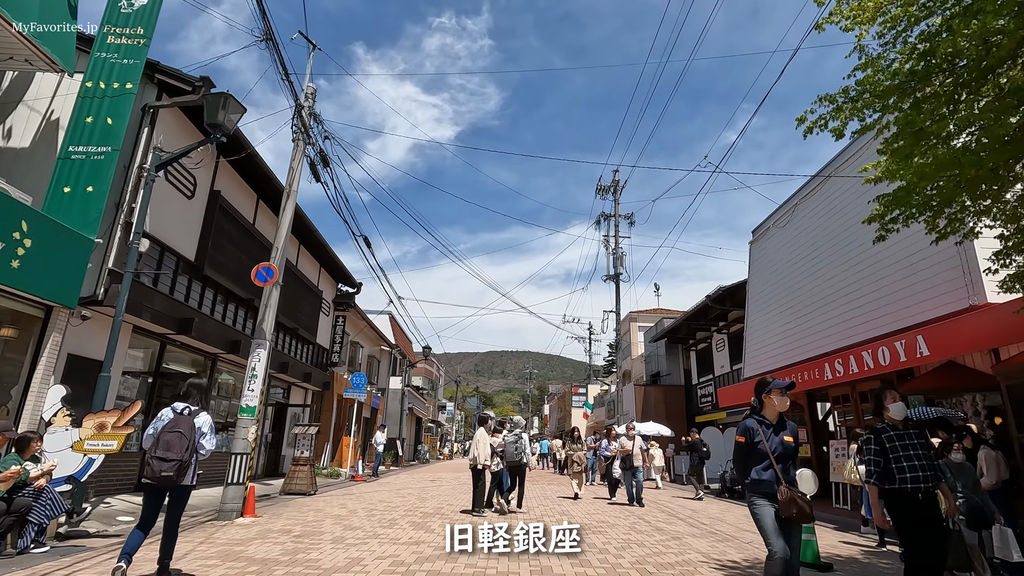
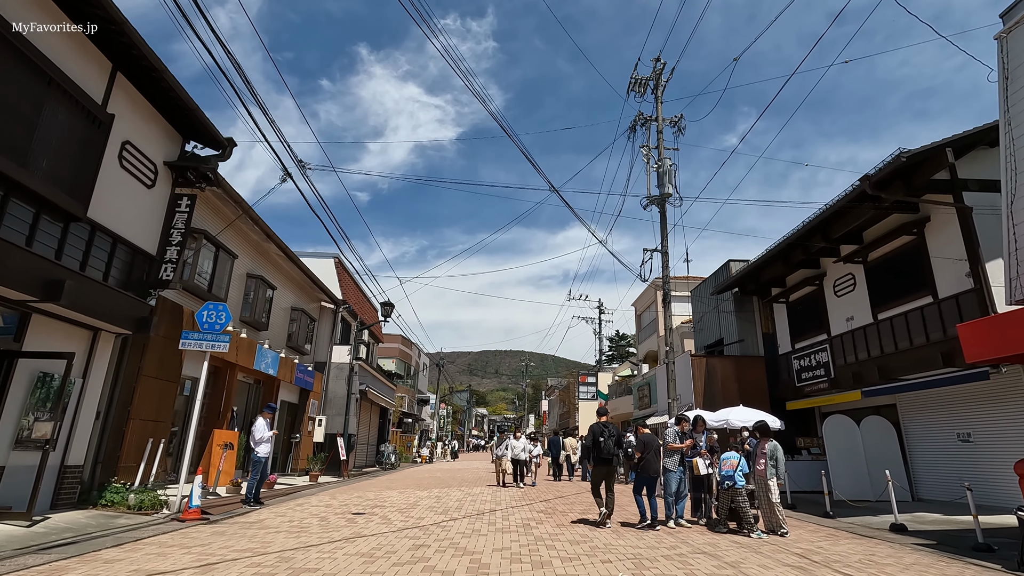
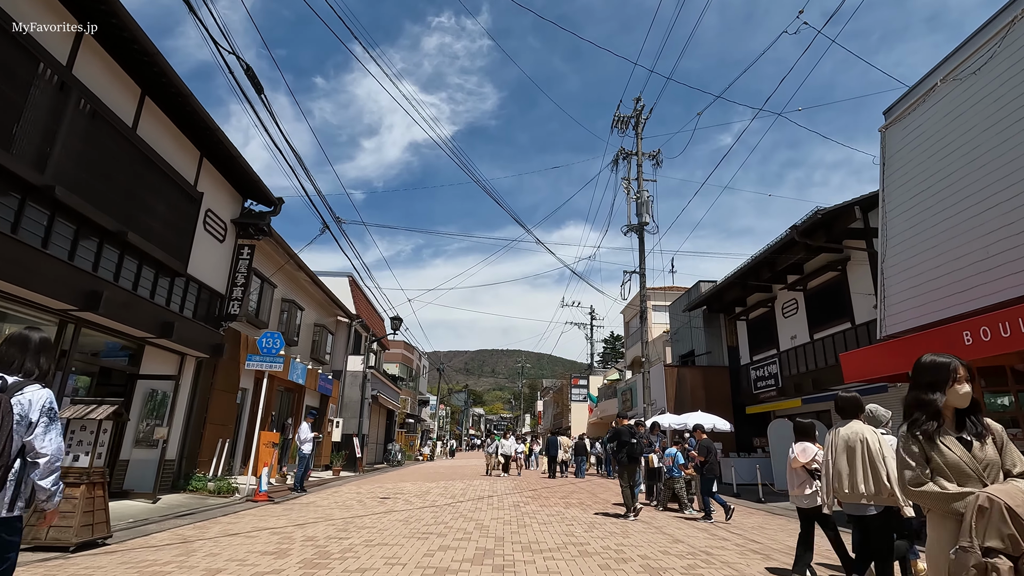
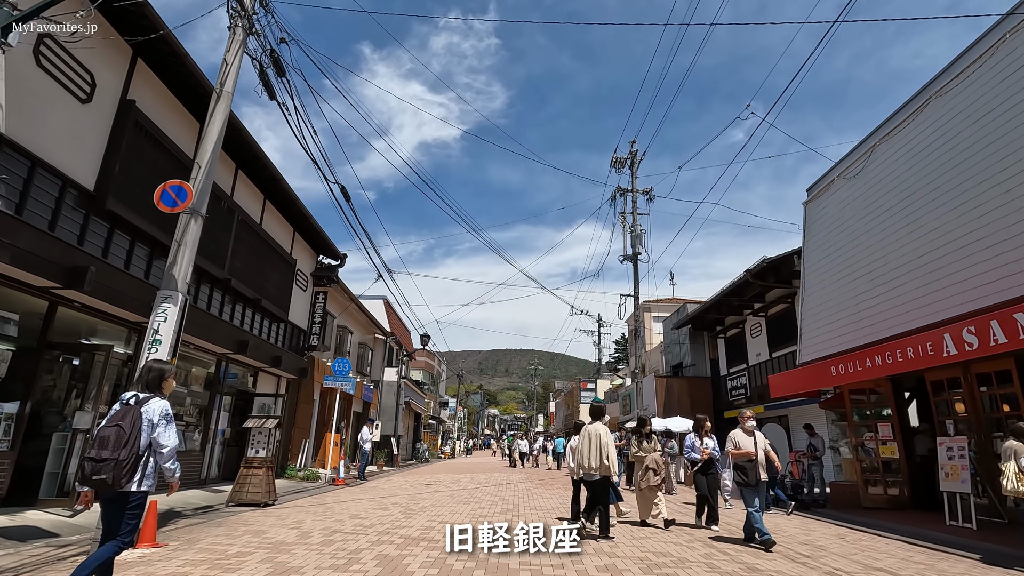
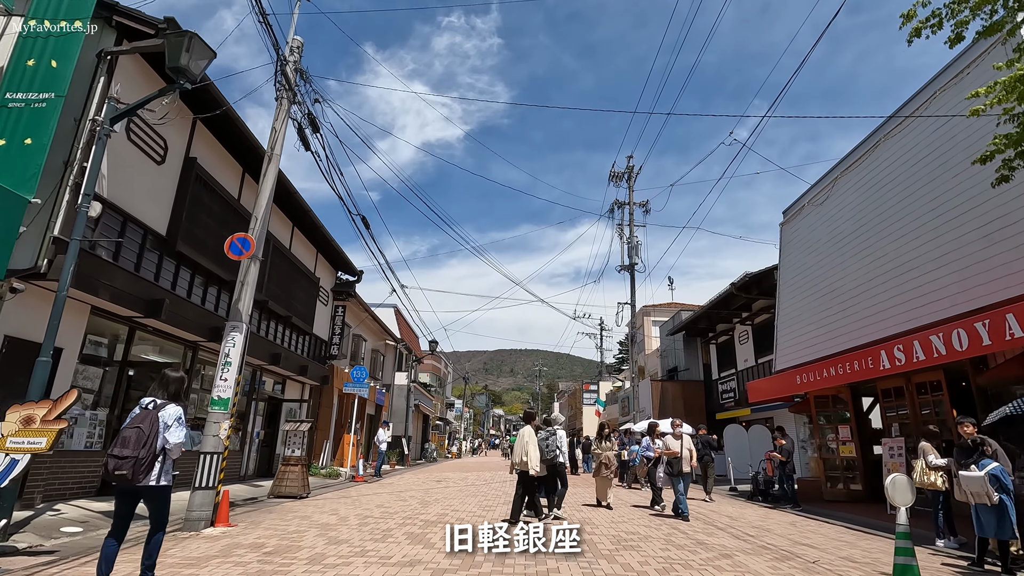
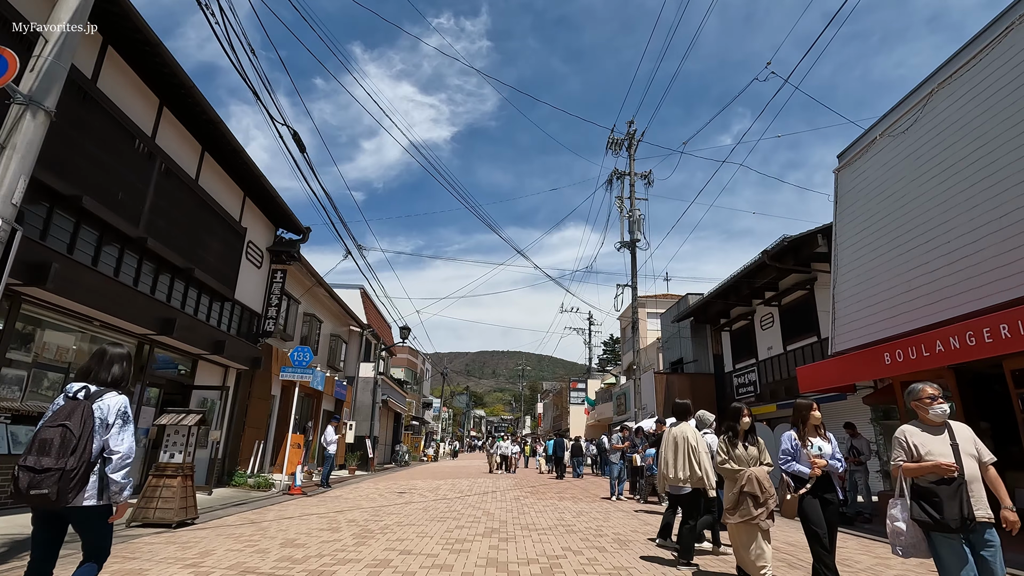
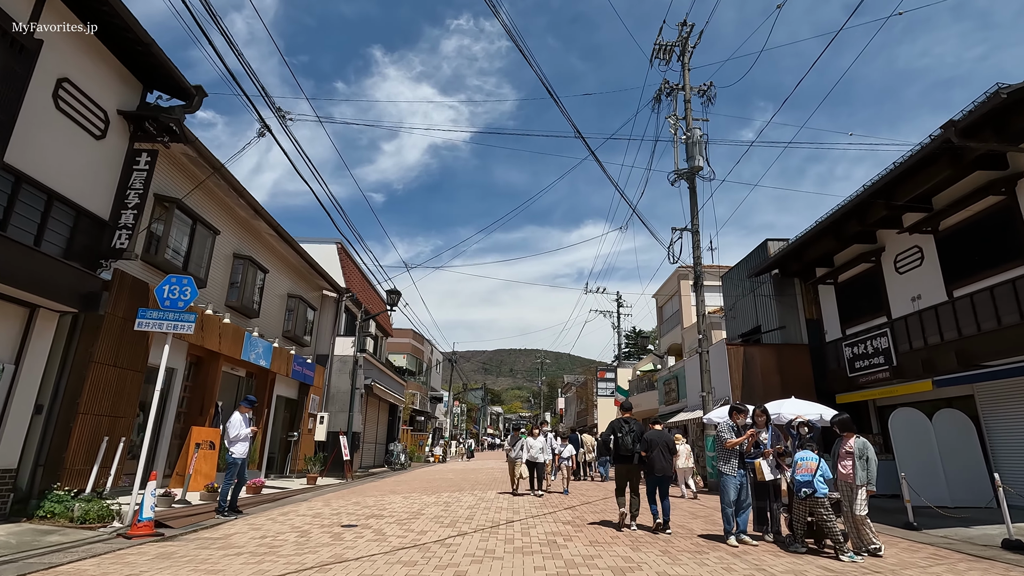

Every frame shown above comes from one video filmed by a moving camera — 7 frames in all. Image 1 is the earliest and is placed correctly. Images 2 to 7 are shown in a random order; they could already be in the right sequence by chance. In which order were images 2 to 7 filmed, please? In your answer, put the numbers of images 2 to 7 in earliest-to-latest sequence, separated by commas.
5, 4, 6, 3, 2, 7
